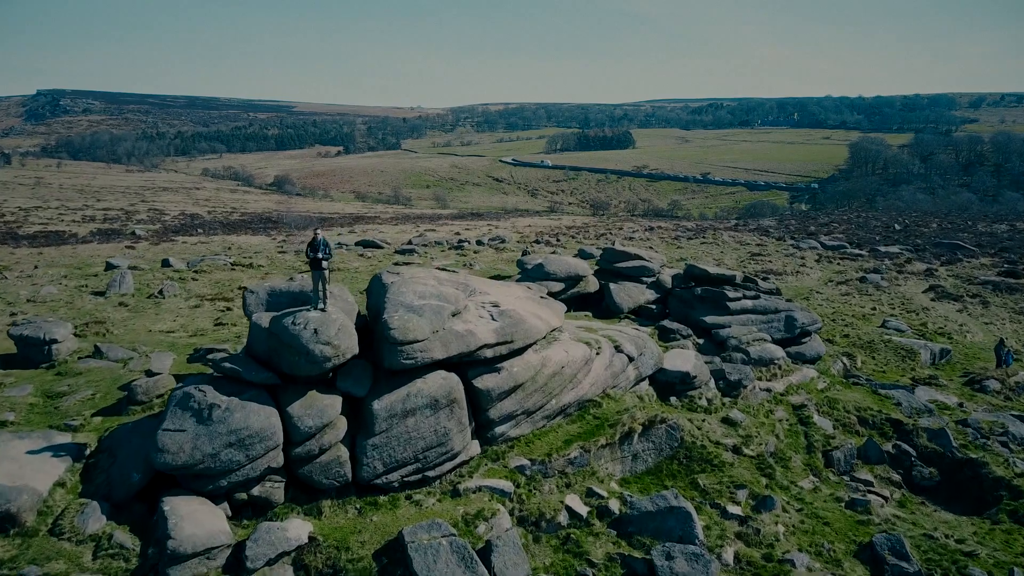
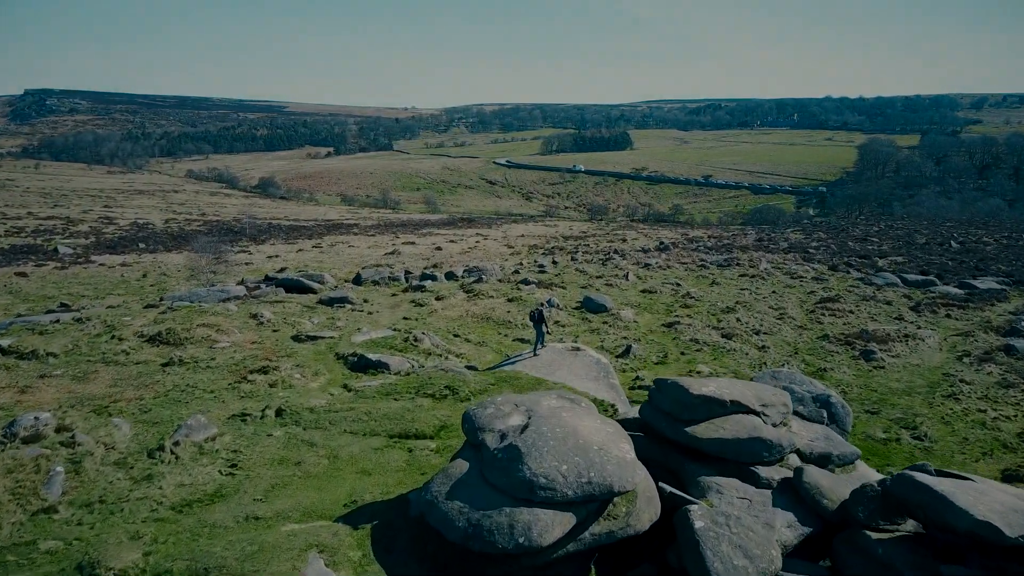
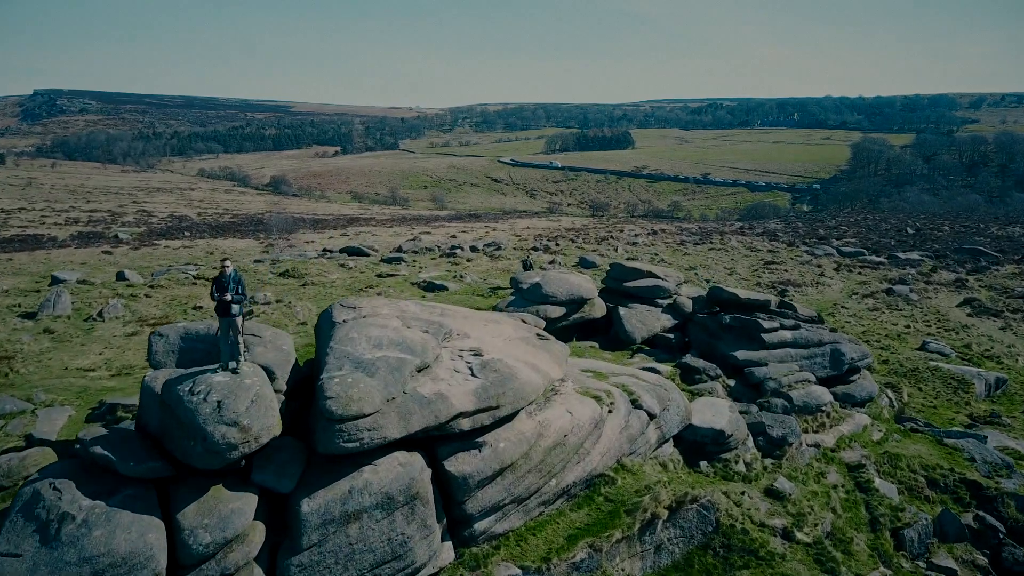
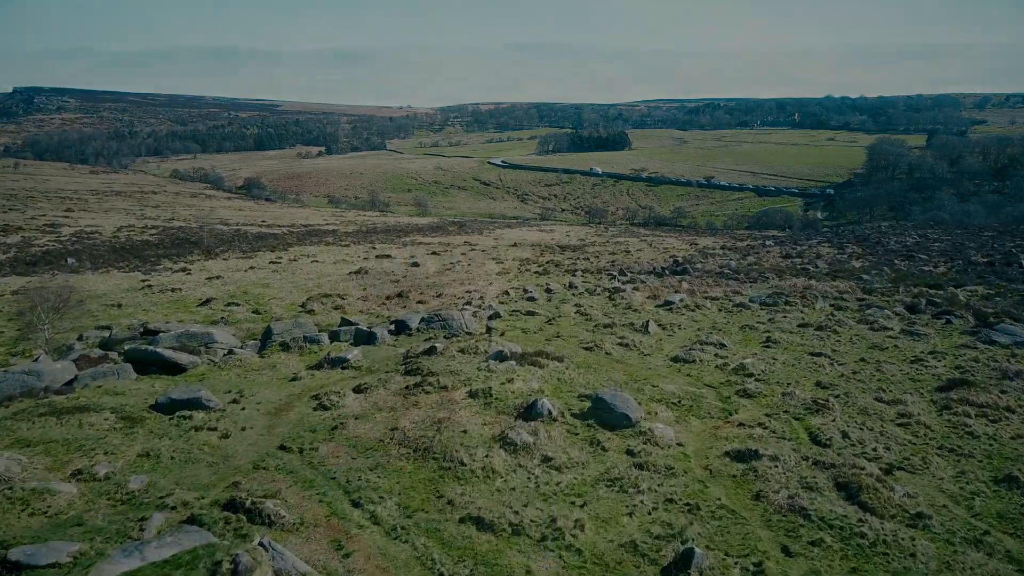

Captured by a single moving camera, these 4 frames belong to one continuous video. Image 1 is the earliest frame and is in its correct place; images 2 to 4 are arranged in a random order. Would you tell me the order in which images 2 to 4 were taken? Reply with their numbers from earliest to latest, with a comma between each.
3, 2, 4
